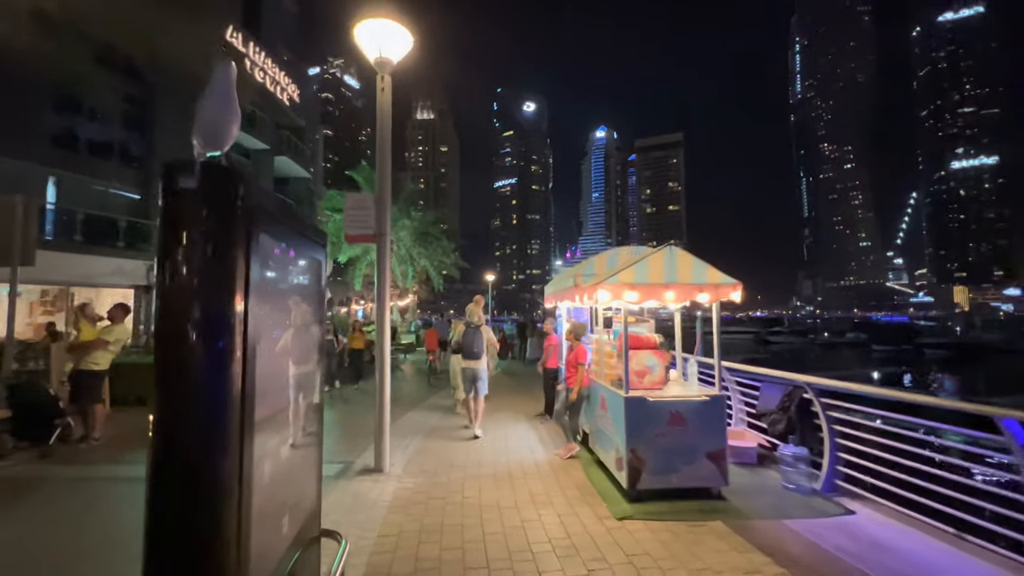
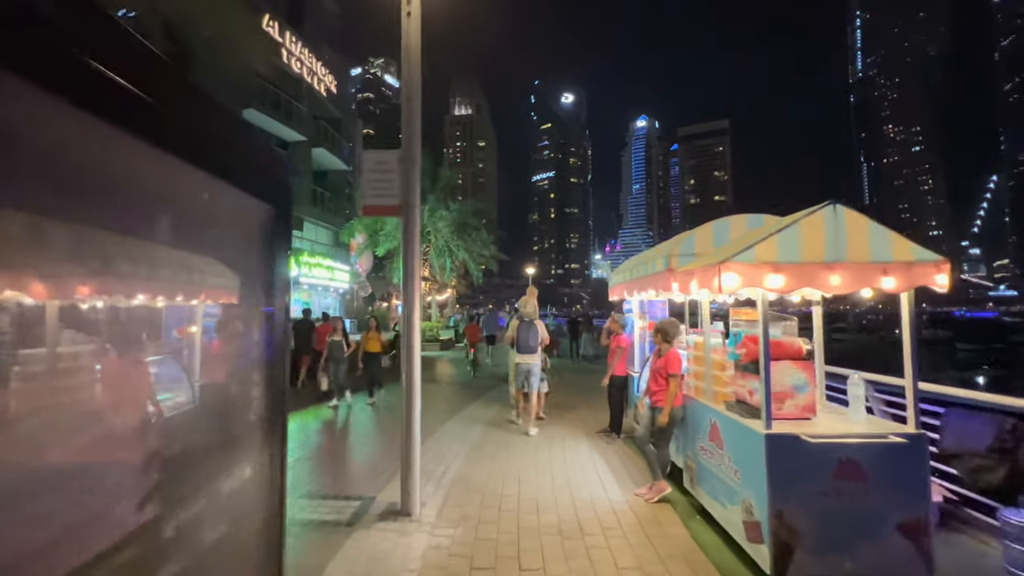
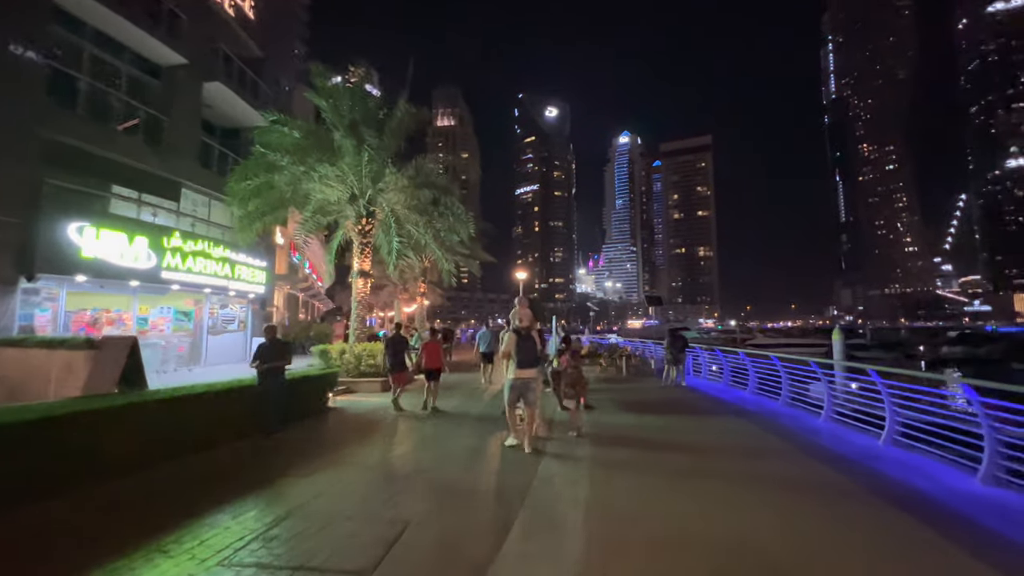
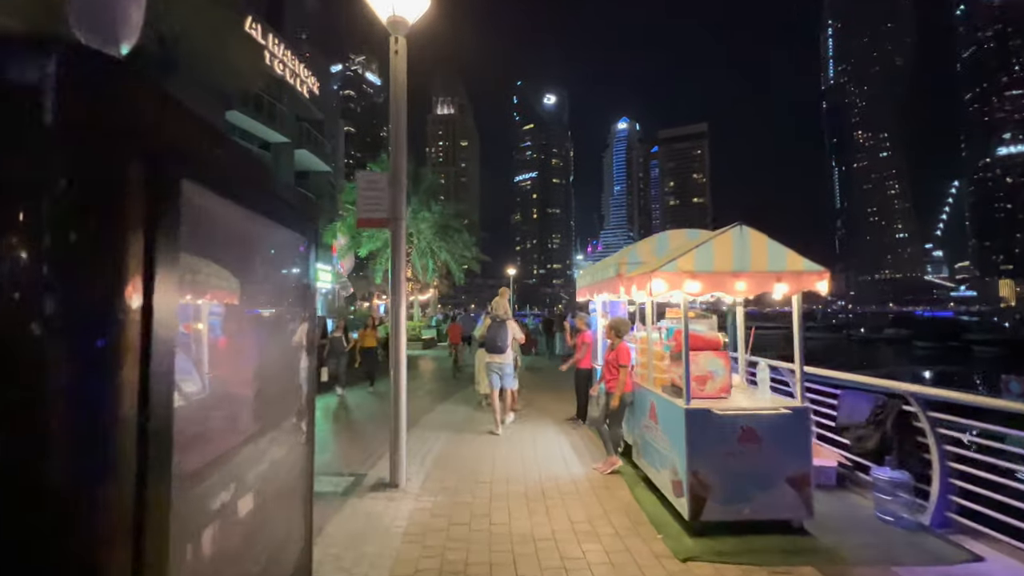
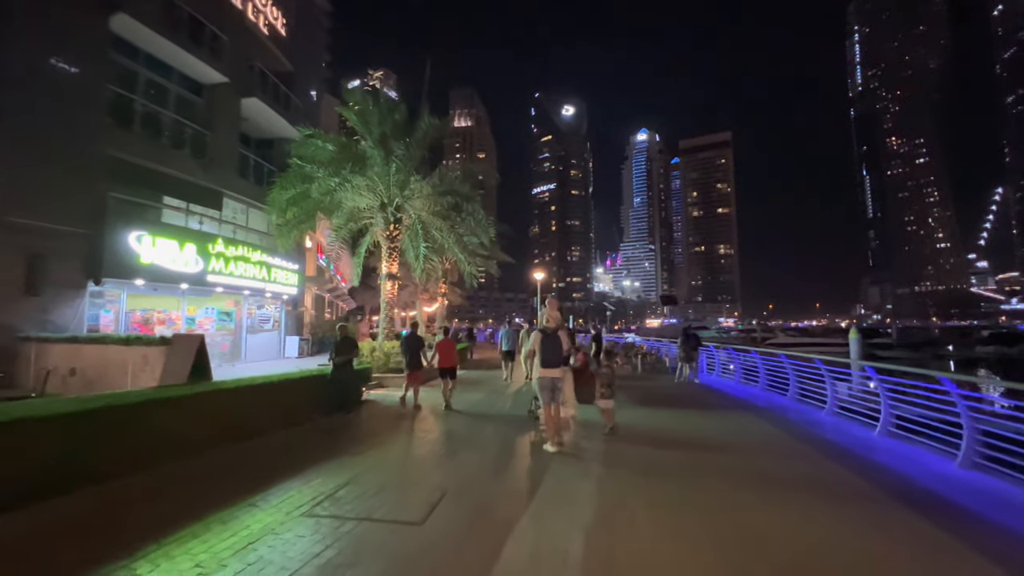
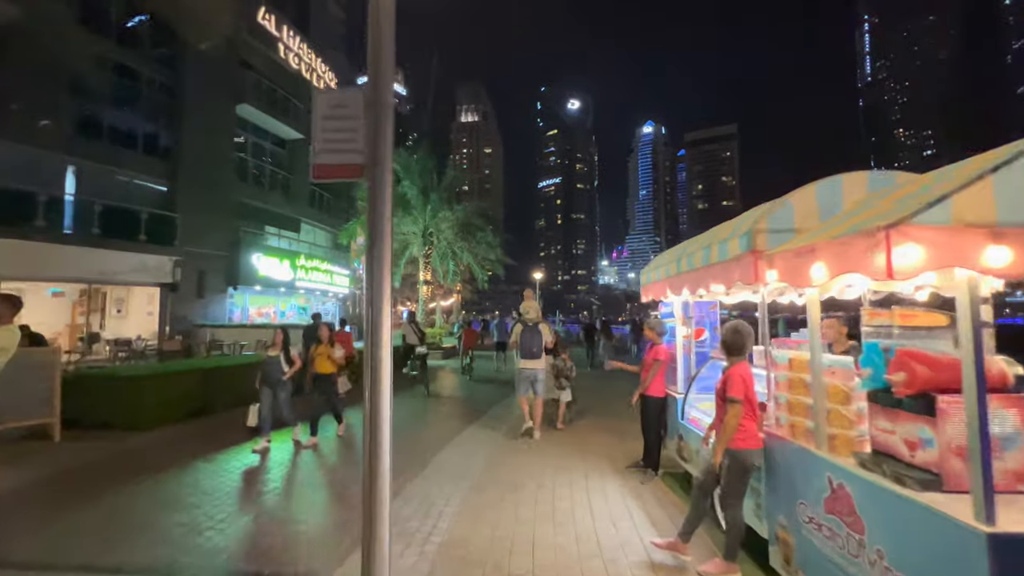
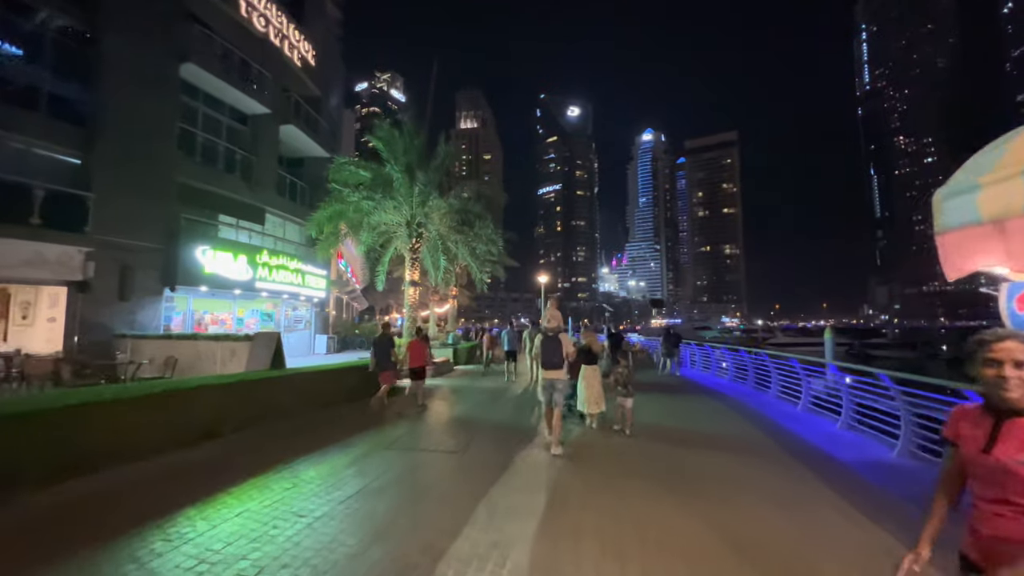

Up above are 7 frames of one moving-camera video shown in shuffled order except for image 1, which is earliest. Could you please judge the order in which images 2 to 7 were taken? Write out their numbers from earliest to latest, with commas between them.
4, 2, 6, 7, 5, 3
